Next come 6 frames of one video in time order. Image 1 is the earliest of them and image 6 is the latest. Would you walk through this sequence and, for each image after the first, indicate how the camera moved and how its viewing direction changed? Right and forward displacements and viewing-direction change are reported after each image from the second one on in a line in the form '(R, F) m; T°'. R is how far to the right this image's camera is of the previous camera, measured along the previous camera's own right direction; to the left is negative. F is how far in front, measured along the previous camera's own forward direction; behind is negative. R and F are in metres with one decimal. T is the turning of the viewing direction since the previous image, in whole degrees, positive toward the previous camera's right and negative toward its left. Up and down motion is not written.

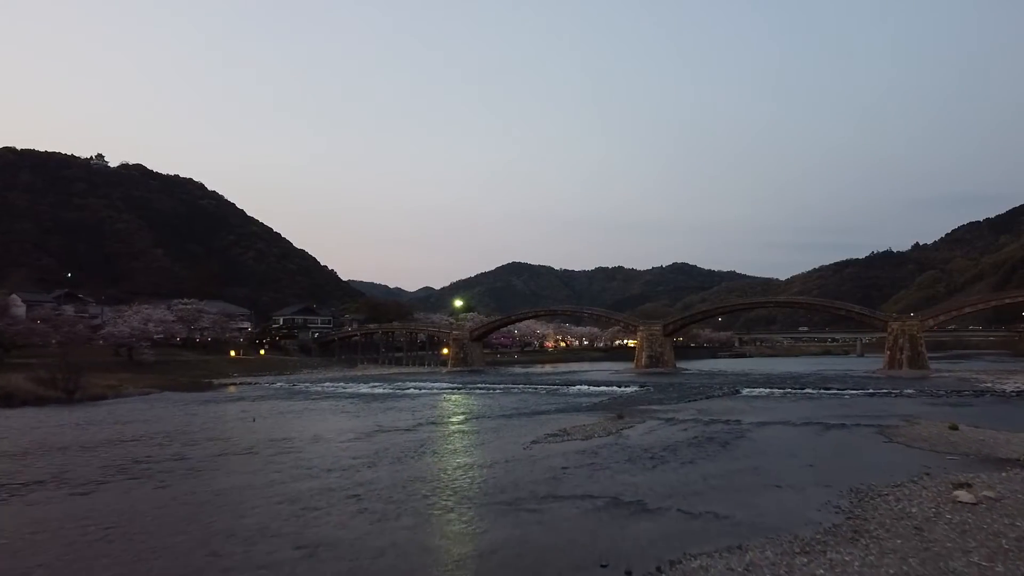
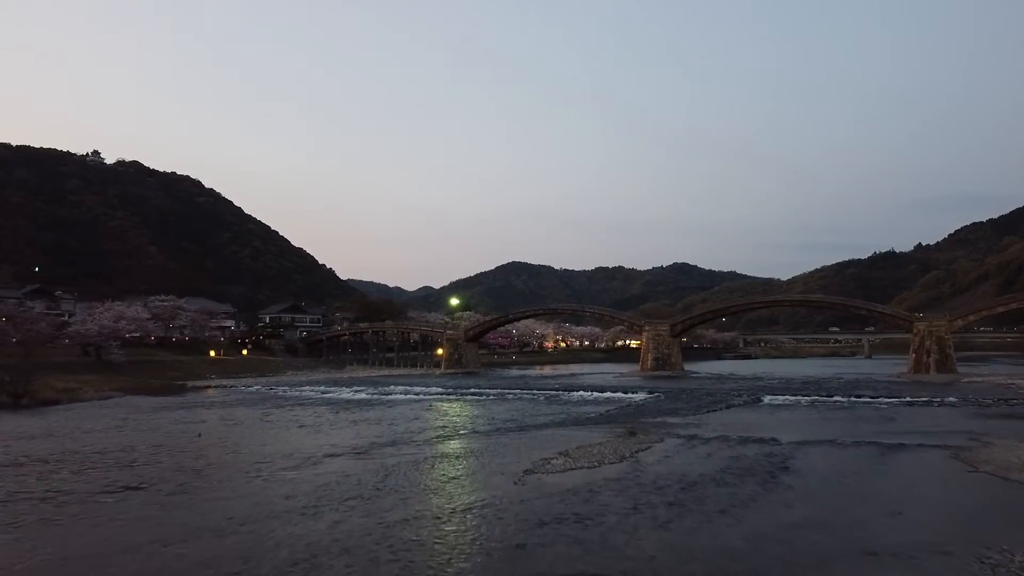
(+0.2, +3.1) m; 0°
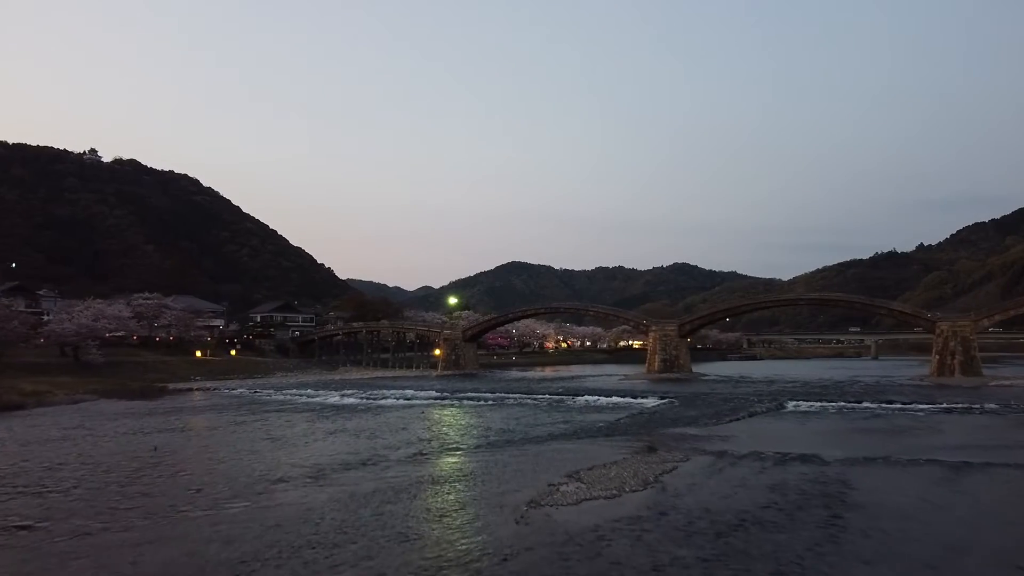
(0.0, +2.2) m; 0°
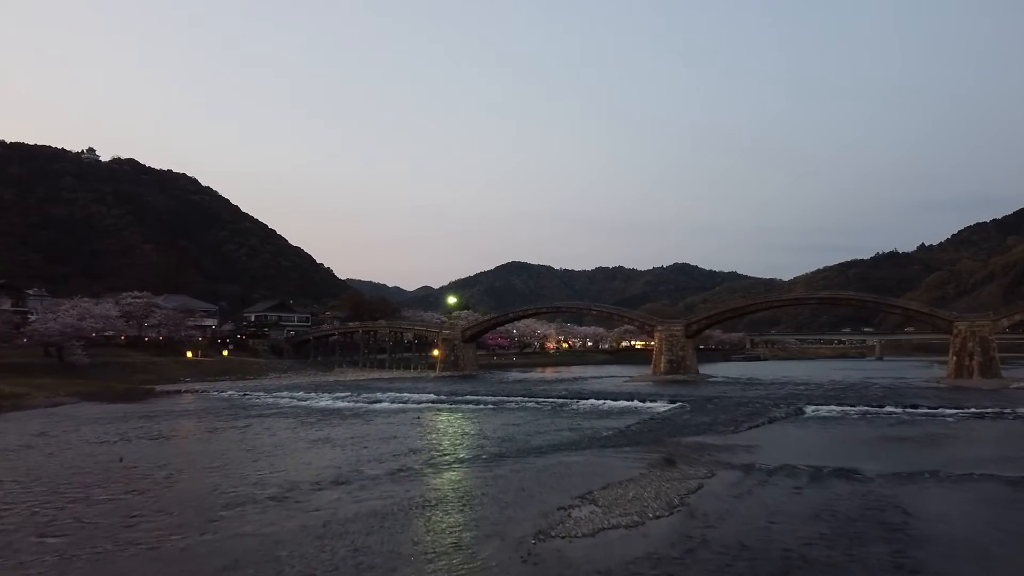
(-0.1, +1.5) m; 0°
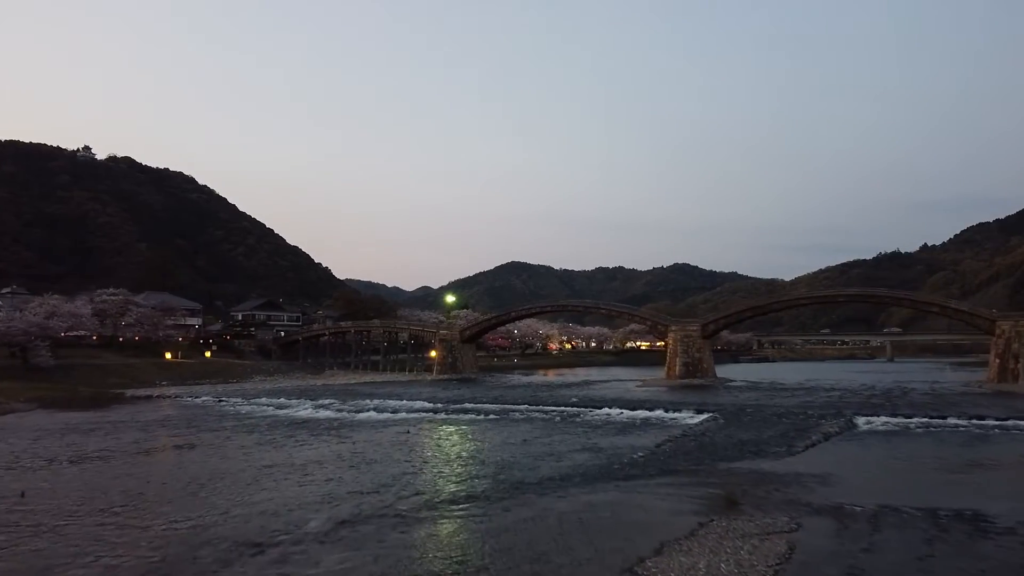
(-0.2, +3.1) m; 0°
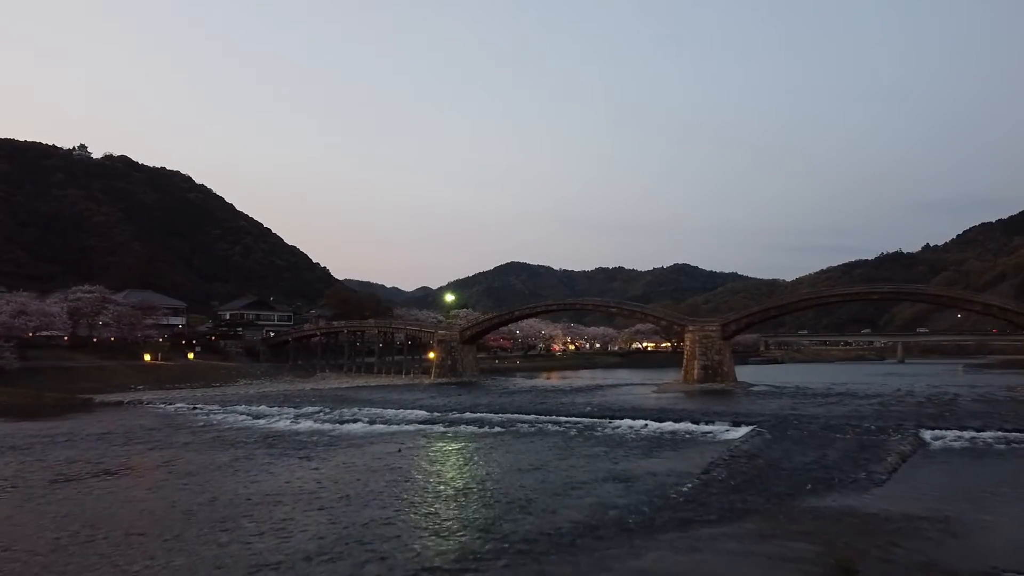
(-0.2, +2.9) m; 0°
